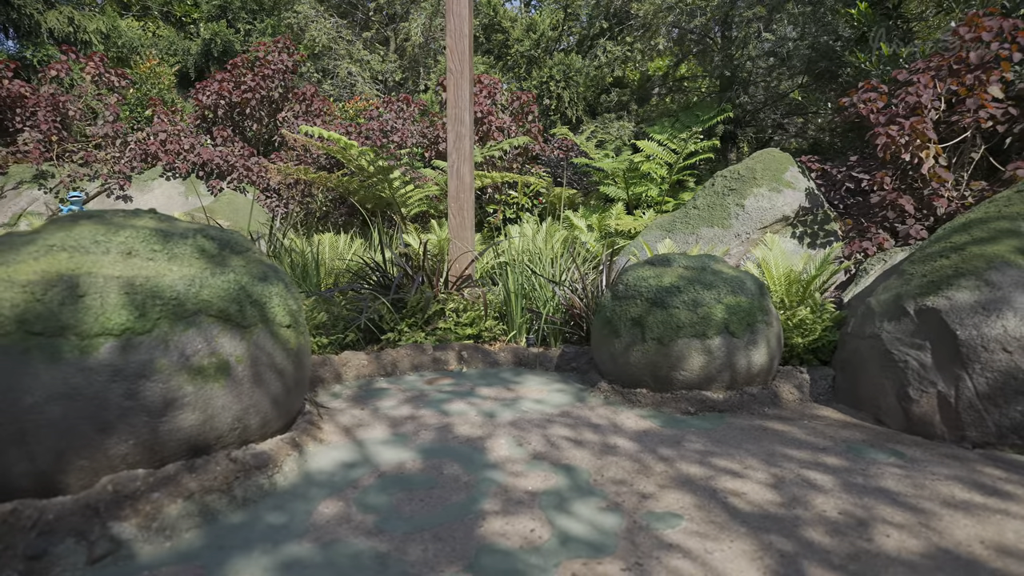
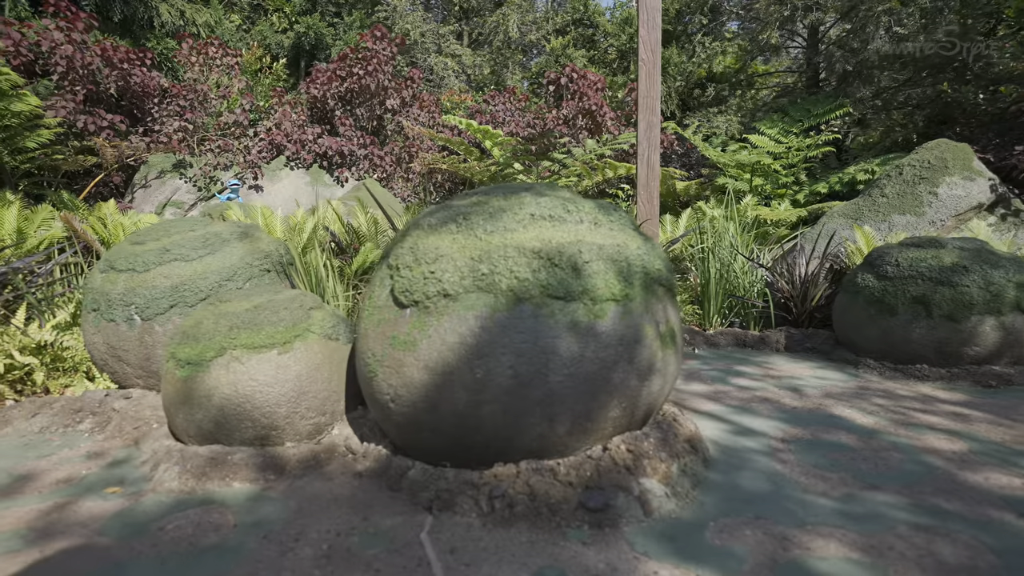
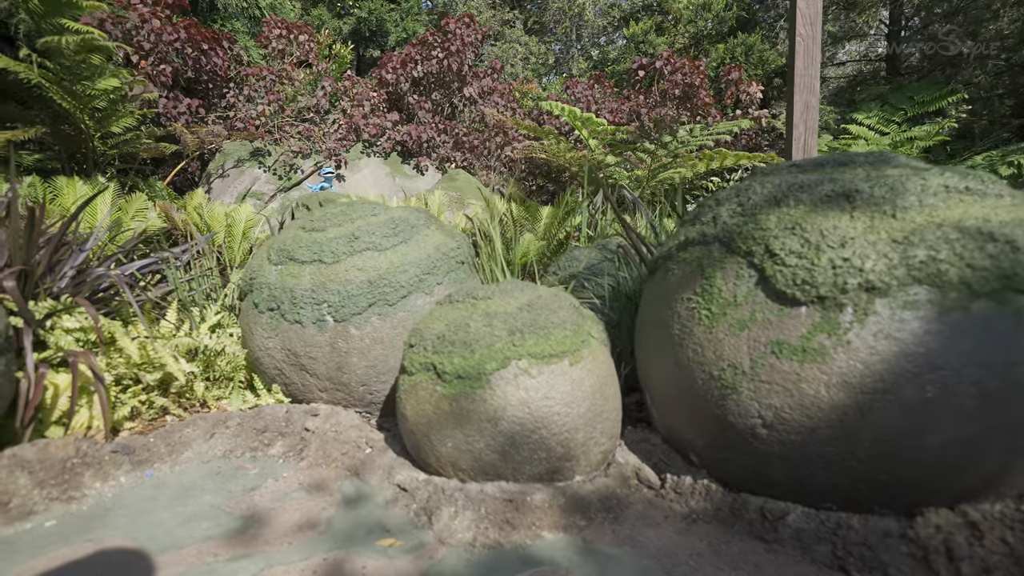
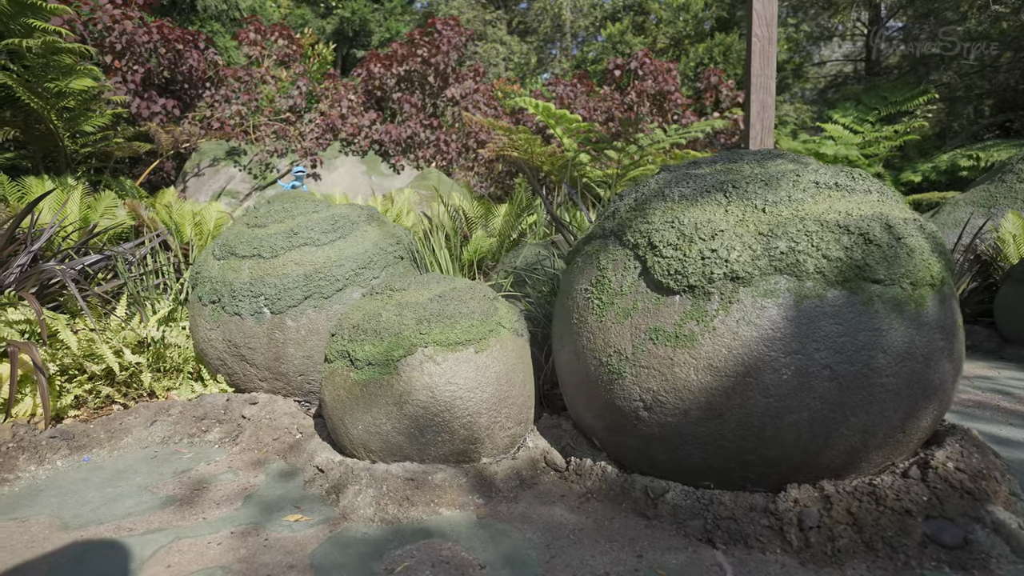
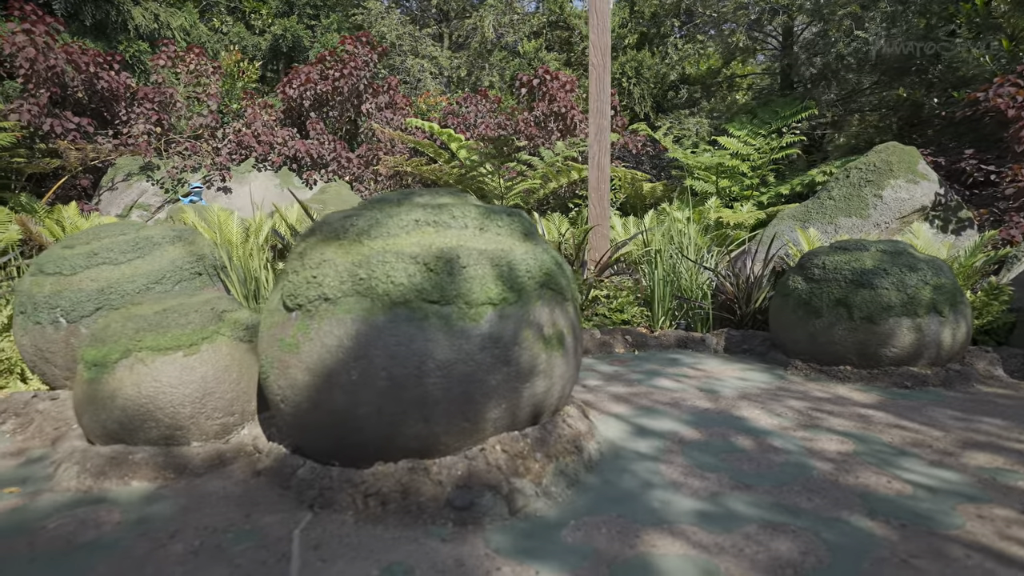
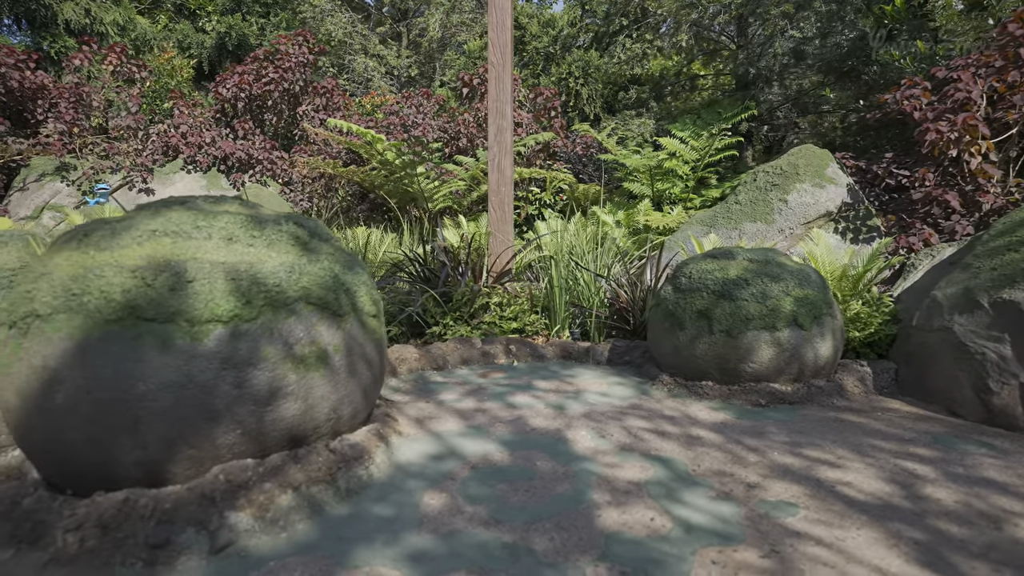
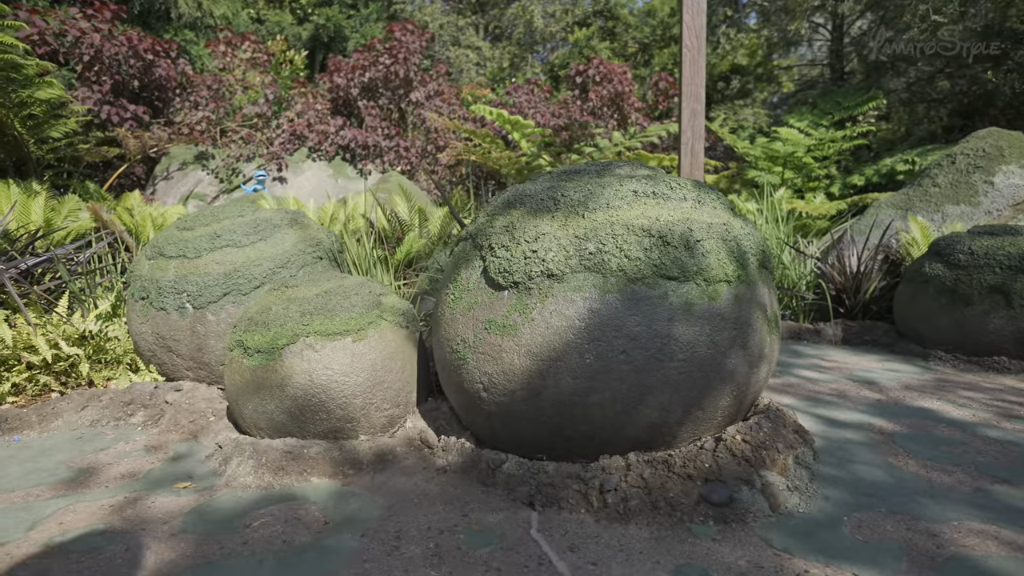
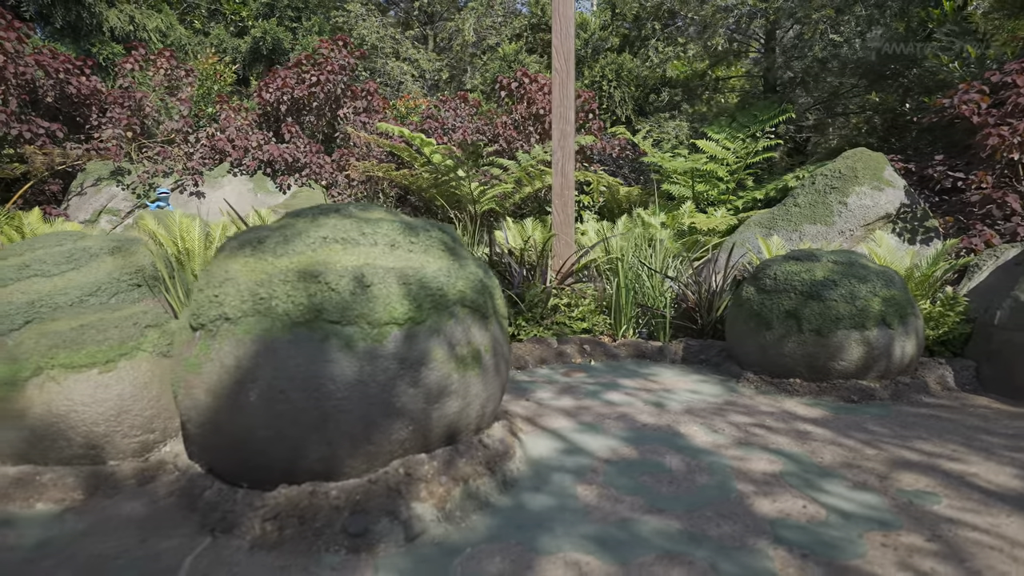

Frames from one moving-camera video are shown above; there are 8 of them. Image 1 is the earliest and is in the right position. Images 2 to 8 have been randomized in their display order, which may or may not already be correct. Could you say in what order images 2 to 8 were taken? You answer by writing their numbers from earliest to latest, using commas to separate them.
6, 8, 5, 2, 7, 4, 3
